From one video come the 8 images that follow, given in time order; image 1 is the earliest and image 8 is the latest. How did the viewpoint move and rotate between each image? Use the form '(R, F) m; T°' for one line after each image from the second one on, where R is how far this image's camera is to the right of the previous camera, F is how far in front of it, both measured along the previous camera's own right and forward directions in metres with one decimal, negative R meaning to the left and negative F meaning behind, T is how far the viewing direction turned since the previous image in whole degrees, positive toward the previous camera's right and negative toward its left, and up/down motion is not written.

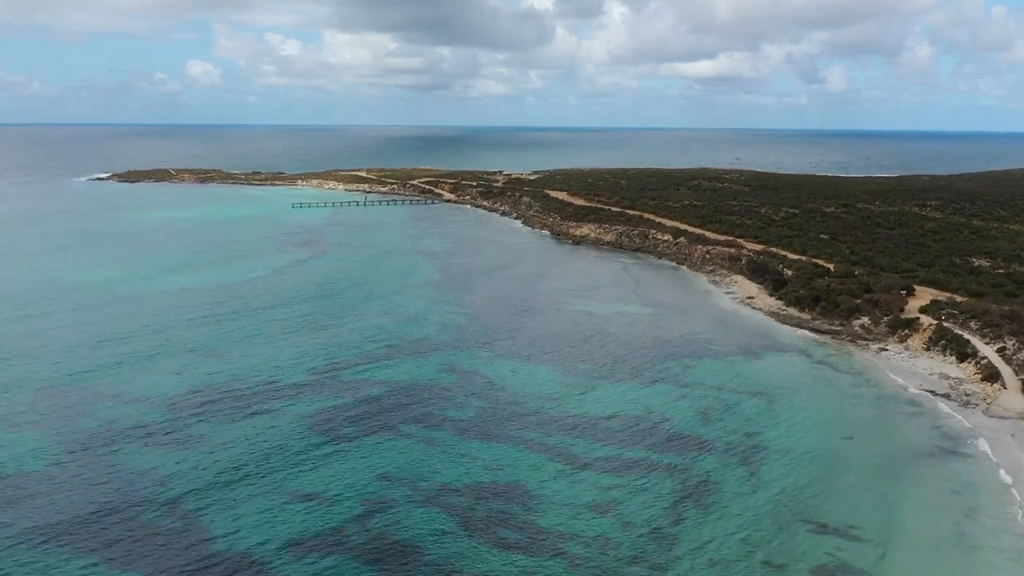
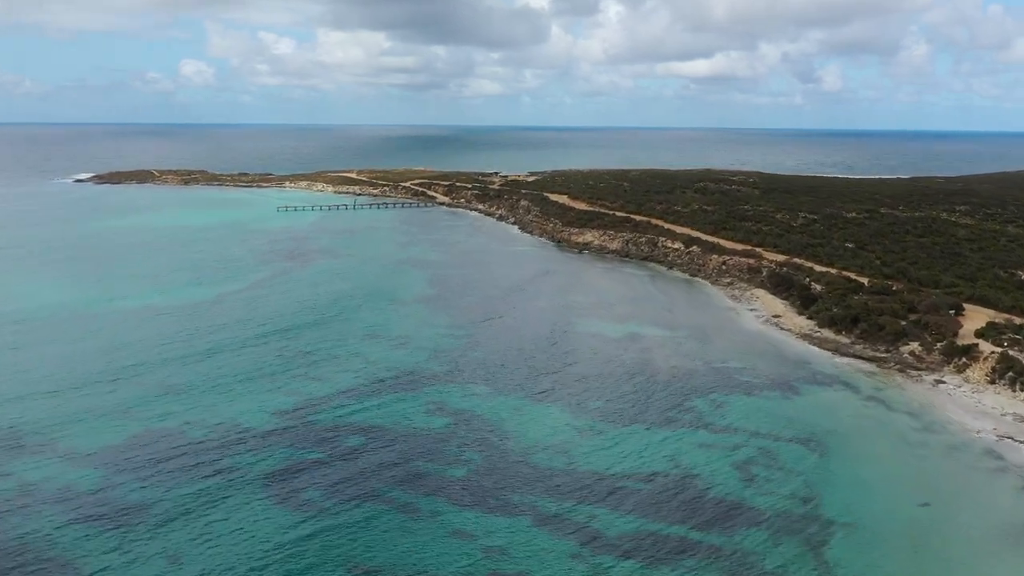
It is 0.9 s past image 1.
(-0.2, +4.3) m; 0°
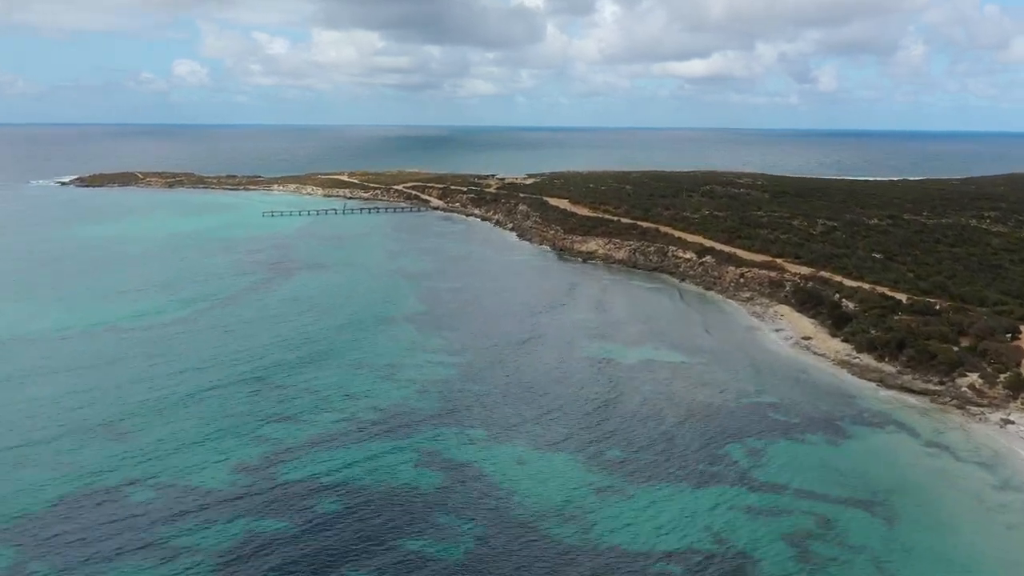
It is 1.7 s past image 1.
(-0.2, +3.9) m; 0°
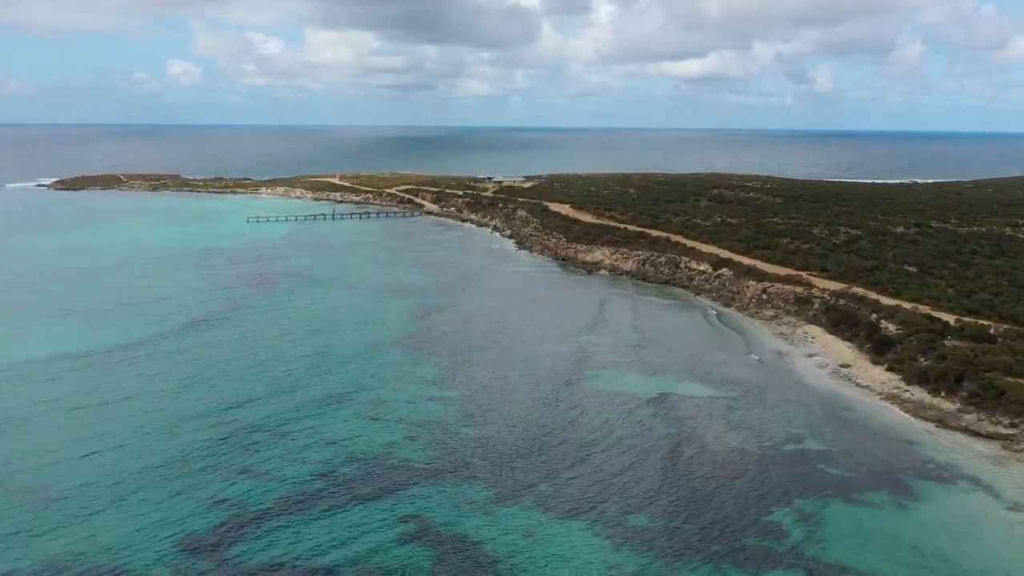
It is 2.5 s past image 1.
(-0.2, +3.9) m; 0°
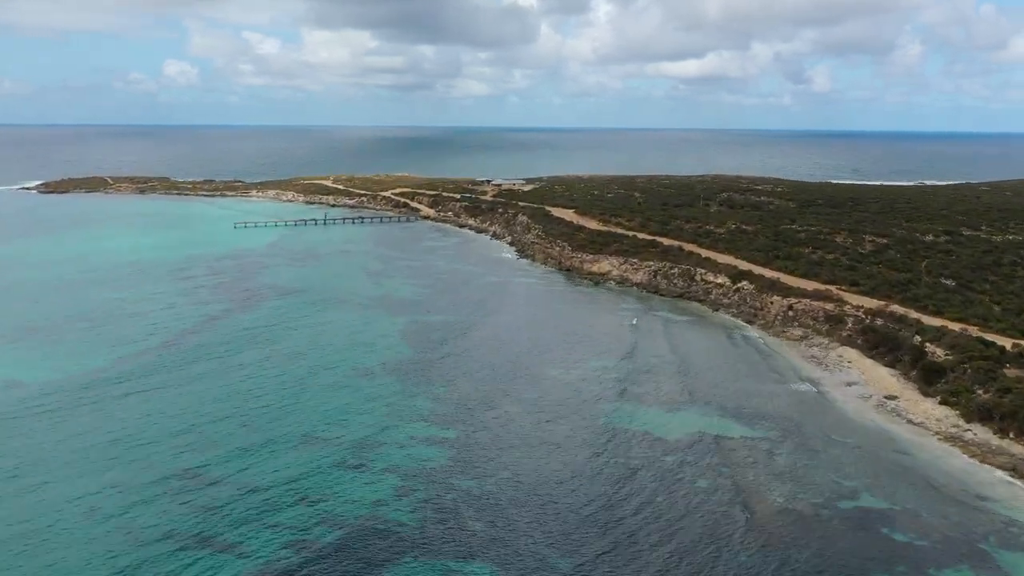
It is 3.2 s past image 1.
(-0.2, +3.5) m; 0°
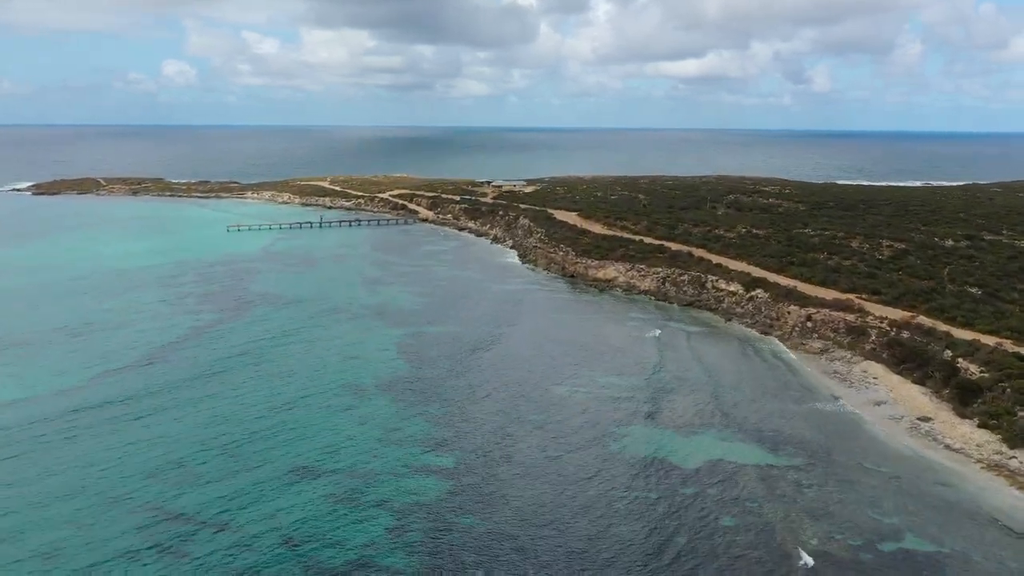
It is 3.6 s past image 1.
(-0.1, +2.0) m; 0°
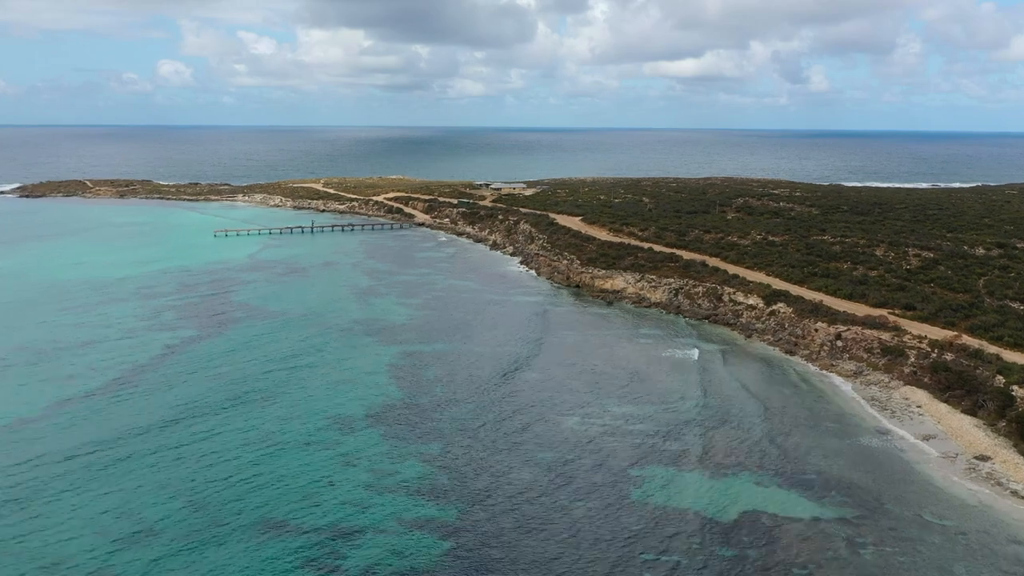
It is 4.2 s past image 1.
(-0.2, +2.9) m; 0°
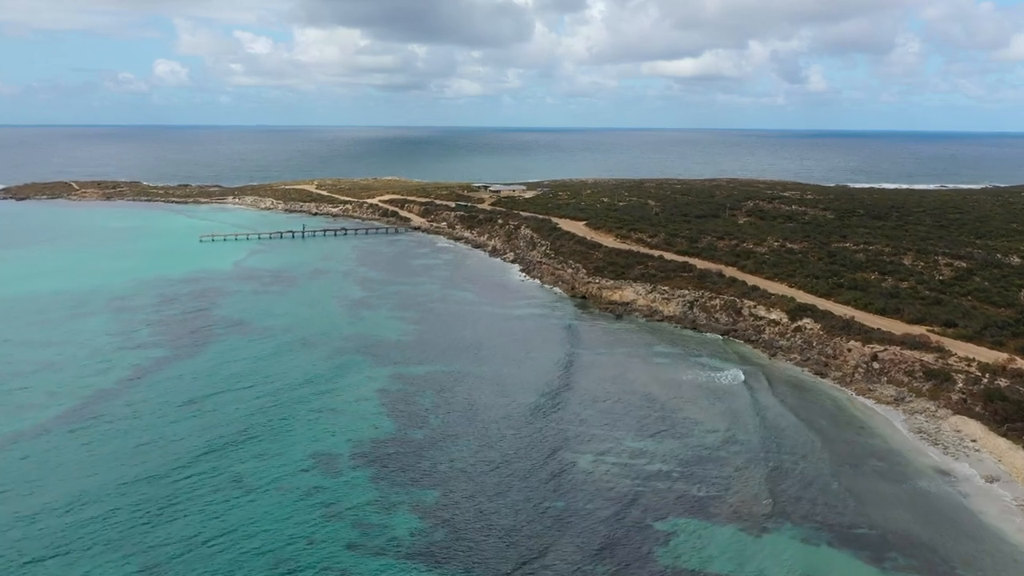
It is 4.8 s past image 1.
(-0.2, +3.0) m; 0°
